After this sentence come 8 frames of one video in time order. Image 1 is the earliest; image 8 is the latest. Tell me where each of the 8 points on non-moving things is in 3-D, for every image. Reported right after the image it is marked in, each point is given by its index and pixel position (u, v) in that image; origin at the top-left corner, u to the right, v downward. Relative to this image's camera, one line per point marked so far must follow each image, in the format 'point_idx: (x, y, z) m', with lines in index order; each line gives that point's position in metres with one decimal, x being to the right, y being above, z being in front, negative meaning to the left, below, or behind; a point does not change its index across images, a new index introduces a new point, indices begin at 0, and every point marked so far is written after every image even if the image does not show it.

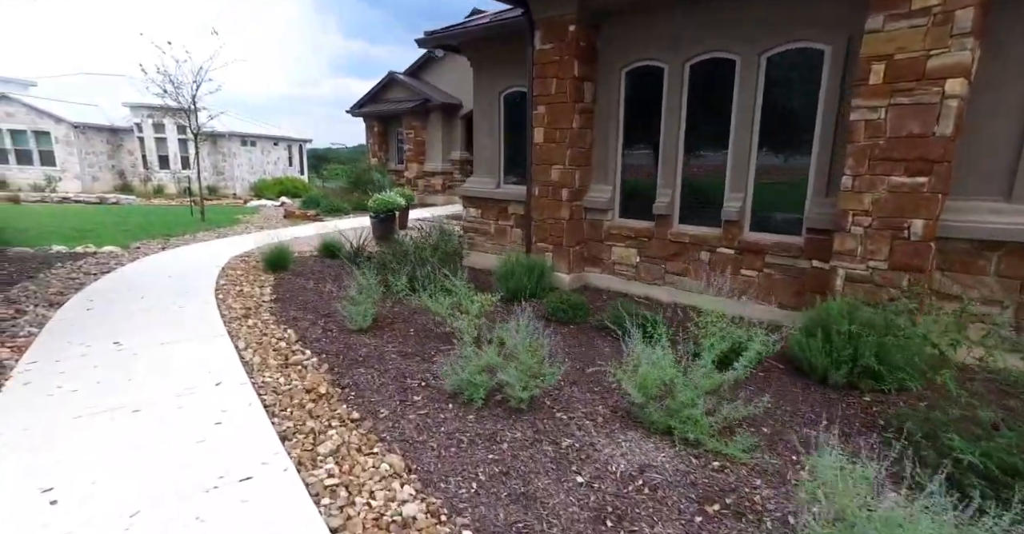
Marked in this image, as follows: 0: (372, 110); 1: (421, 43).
0: (-4.7, +5.3, +16.3) m
1: (-1.2, +2.9, +6.3) m
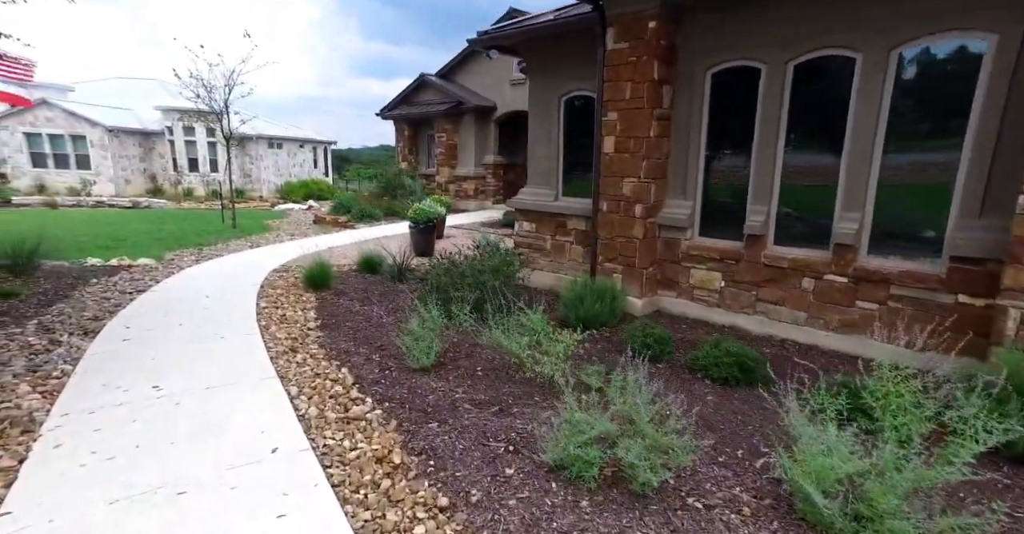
0: (-3.6, +5.1, +16.0) m
1: (-0.5, +2.7, +5.8) m
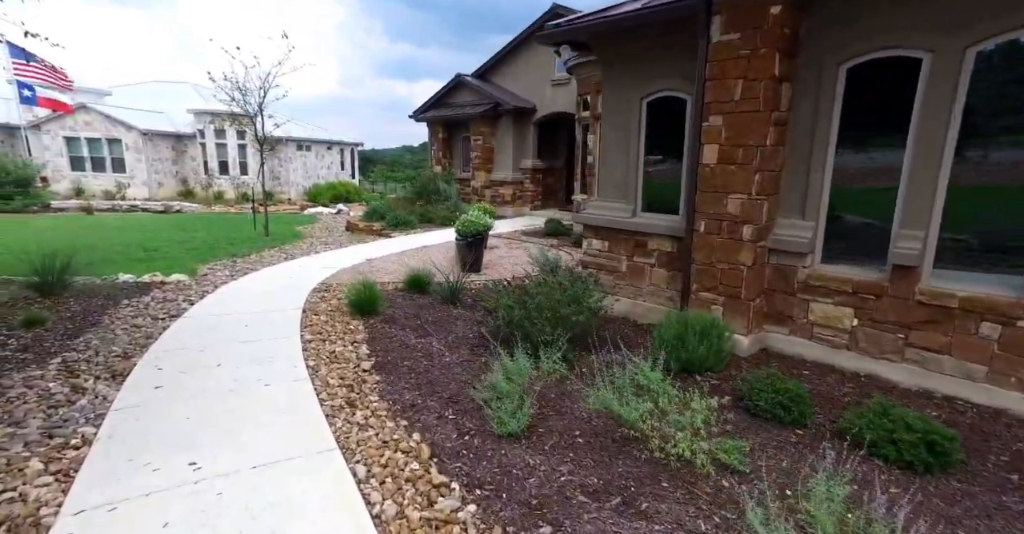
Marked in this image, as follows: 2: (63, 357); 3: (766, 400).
0: (-2.4, +4.9, +15.4) m
1: (+0.3, +2.4, +5.2) m
2: (-3.5, -0.7, +3.8) m
3: (+1.6, -0.8, +3.0) m
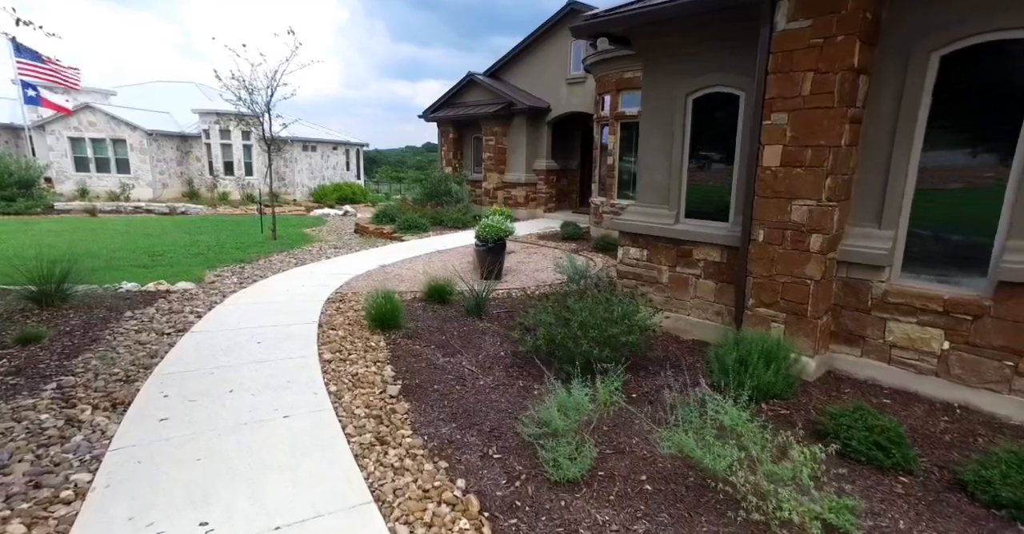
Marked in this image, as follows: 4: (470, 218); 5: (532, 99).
0: (-2.0, +4.8, +15.1) m
1: (+0.6, +2.3, +4.8) m
2: (-3.2, -0.8, +3.4) m
3: (+1.9, -0.9, +2.6) m
4: (-1.2, +1.4, +13.6) m
5: (+0.6, +4.8, +13.8) m
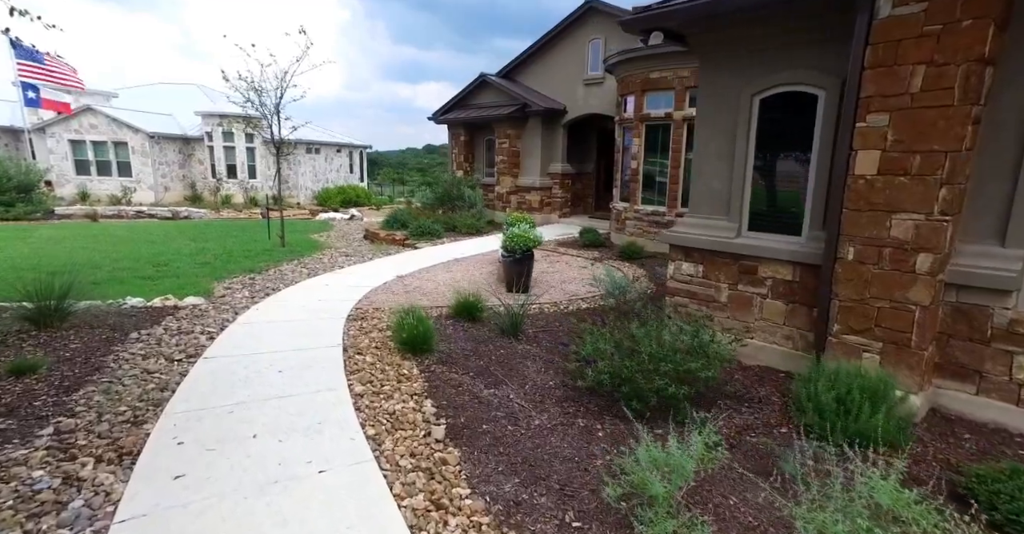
0: (-1.6, +4.6, +14.6) m
1: (+1.0, +2.2, +4.3) m
2: (-2.8, -1.0, +3.0) m
3: (+2.3, -1.1, +2.1) m
4: (-0.8, +1.2, +13.1) m
5: (+1.0, +4.6, +13.4) m
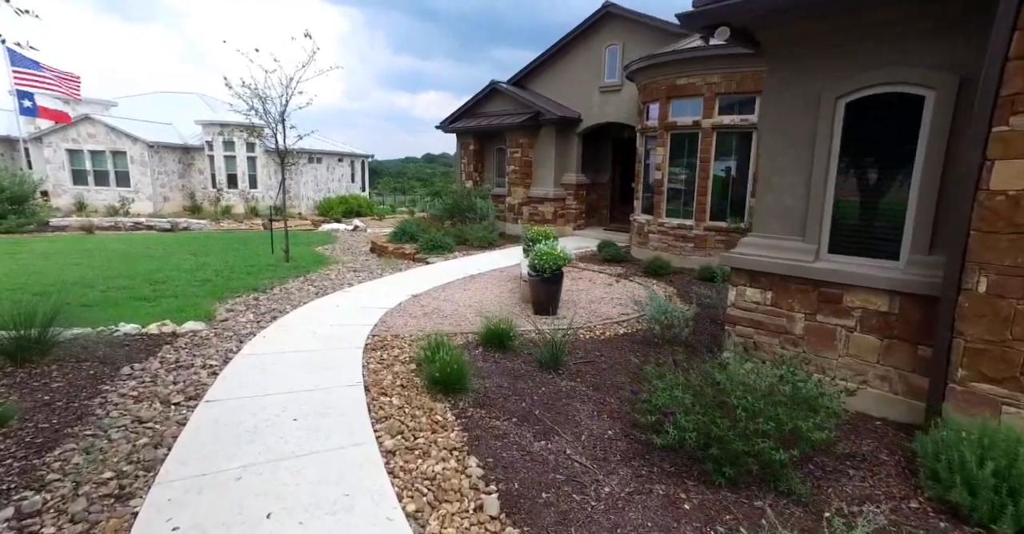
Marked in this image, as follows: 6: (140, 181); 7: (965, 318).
0: (-1.3, +4.2, +14.2) m
1: (+1.4, +2.0, +3.8) m
2: (-2.4, -1.2, +2.4) m
3: (+2.6, -1.3, +1.6) m
4: (-0.4, +0.8, +12.6) m
5: (+1.3, +4.3, +12.9) m
6: (-15.1, +3.5, +19.6) m
7: (+2.7, -0.3, +2.9) m
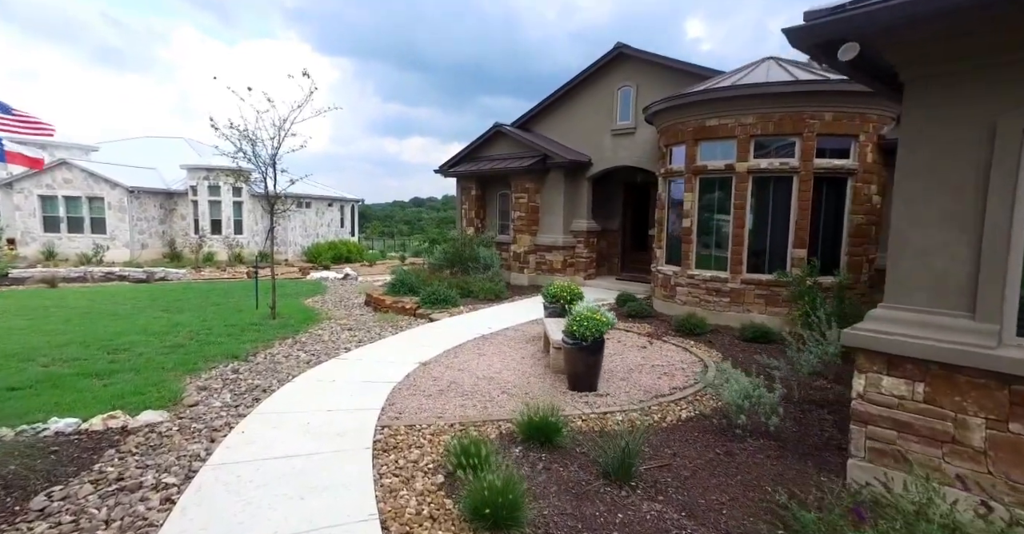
0: (-1.1, +2.7, +13.4) m
1: (+1.8, +1.4, +3.0) m
2: (-2.0, -1.6, +1.2) m
3: (+3.1, -1.6, +0.5) m
4: (-0.2, -0.5, +11.6) m
5: (+1.5, +2.9, +12.3) m
6: (-15.1, +1.5, +18.4) m
7: (+3.2, -0.7, +1.9) m
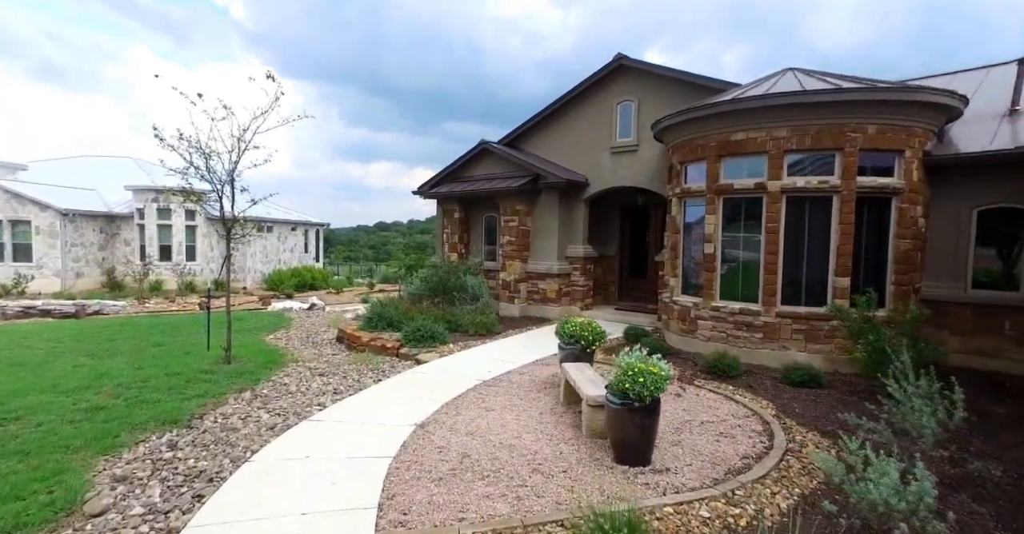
0: (-1.4, +1.9, +12.3) m
1: (+2.2, +1.2, +2.0) m
2: (-1.4, -1.7, -0.2) m
3: (+3.8, -1.6, -0.5) m
4: (-0.4, -1.1, +10.4) m
5: (+1.2, +2.2, +11.3) m
6: (-15.6, +0.4, +16.2) m
7: (+3.7, -0.9, +0.9) m
